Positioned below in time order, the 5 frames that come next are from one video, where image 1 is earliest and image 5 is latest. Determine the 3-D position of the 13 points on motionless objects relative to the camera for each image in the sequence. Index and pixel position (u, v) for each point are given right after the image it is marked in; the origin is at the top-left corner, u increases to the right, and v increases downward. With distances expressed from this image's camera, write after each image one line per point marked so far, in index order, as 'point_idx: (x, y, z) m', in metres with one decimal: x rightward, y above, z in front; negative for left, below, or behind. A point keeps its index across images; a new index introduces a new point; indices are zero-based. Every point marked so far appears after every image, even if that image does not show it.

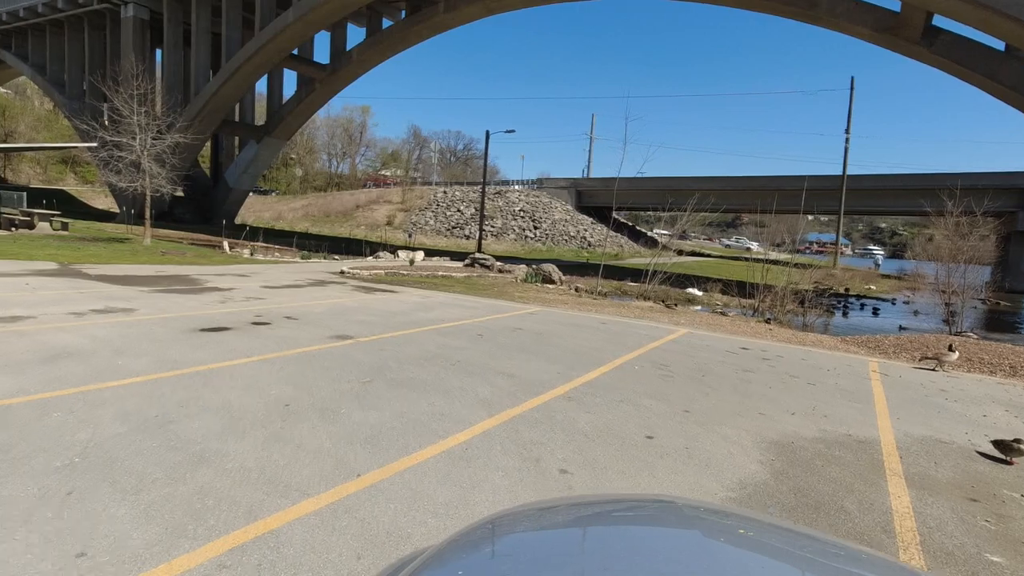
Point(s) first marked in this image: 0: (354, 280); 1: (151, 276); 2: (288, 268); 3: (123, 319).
0: (-4.7, +0.2, +16.9) m
1: (-8.9, +0.3, +14.1) m
2: (-7.1, +0.6, +18.4) m
3: (-5.9, -0.5, +8.6) m
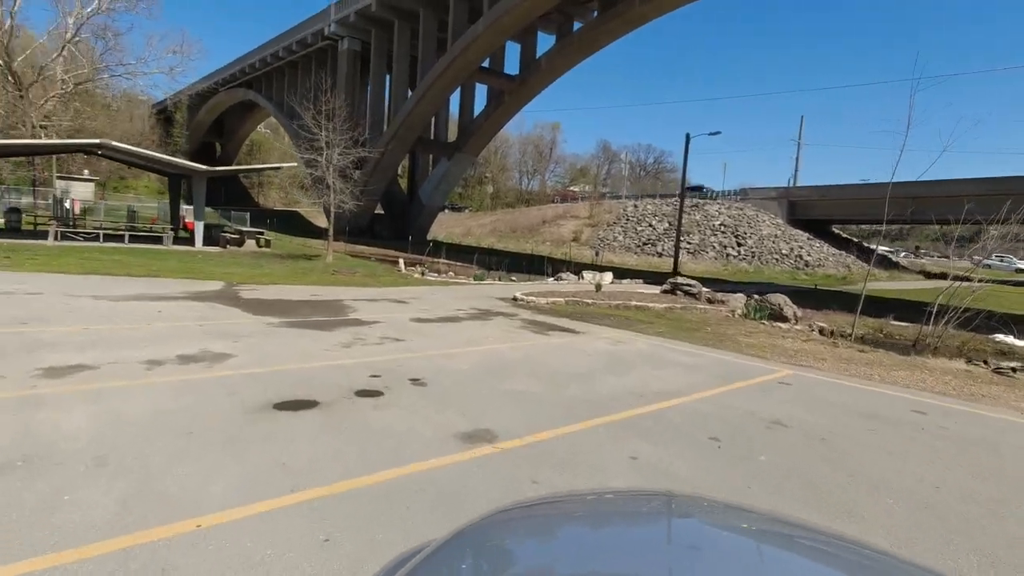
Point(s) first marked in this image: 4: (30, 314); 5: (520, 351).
0: (+0.3, -0.6, +13.7) m
1: (-4.6, -0.3, +12.4) m
2: (-1.5, -0.2, +15.9) m
3: (-3.5, -1.0, +6.2) m
4: (-7.5, -0.4, +8.9) m
5: (+0.1, -1.0, +8.9) m
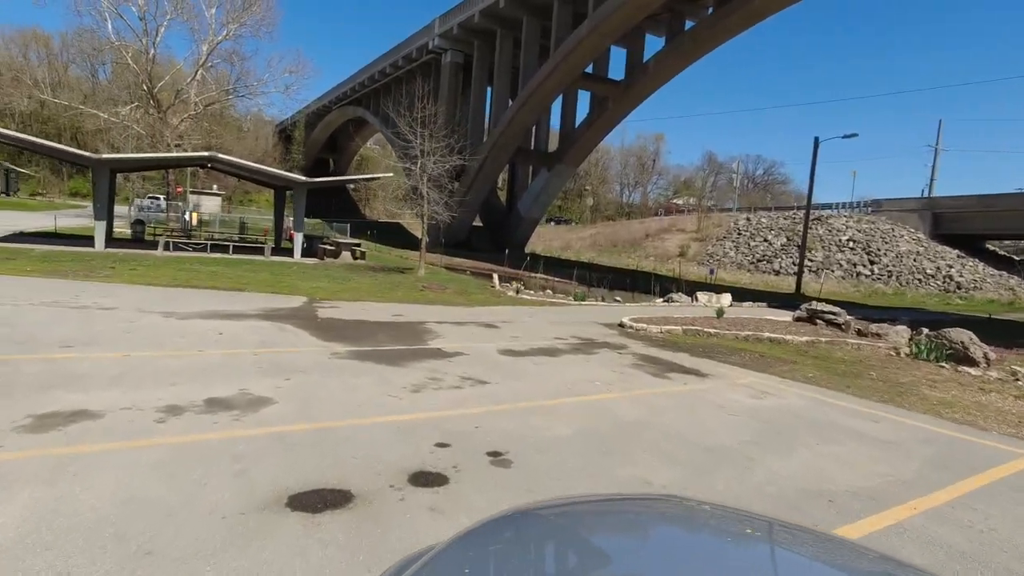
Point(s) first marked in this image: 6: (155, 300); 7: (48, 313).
0: (+2.4, -1.1, +11.5) m
1: (-2.6, -0.7, +11.0) m
2: (+1.0, -0.7, +14.0) m
3: (-2.5, -1.2, +4.7) m
4: (-6.0, -0.6, +8.1) m
5: (+1.5, -1.4, +6.8) m
6: (-7.0, -0.2, +11.4) m
7: (-7.6, -0.4, +9.5) m
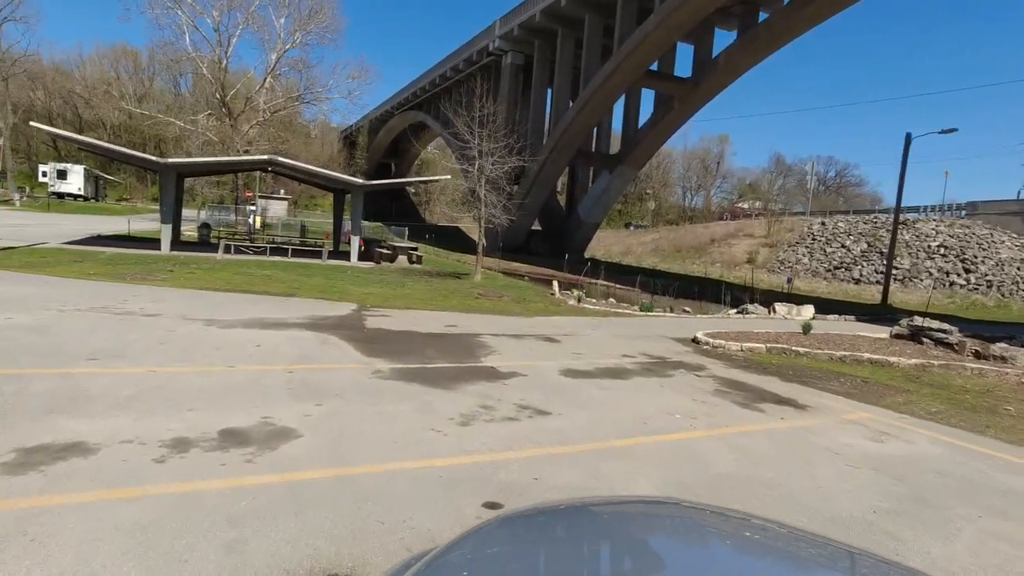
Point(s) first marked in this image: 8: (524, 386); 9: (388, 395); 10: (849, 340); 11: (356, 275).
0: (+3.5, -1.3, +10.1) m
1: (-1.5, -0.9, +10.1) m
2: (+2.4, -0.9, +12.8) m
3: (-2.1, -1.3, +3.9) m
4: (-5.2, -0.7, +7.6) m
5: (+2.1, -1.6, +5.6) m
6: (-5.9, -0.3, +10.9) m
7: (-6.7, -0.5, +9.2) m
8: (+0.2, -1.2, +7.4) m
9: (-1.4, -1.2, +6.5) m
10: (+7.9, -1.2, +13.5) m
11: (-5.2, +0.4, +19.1) m
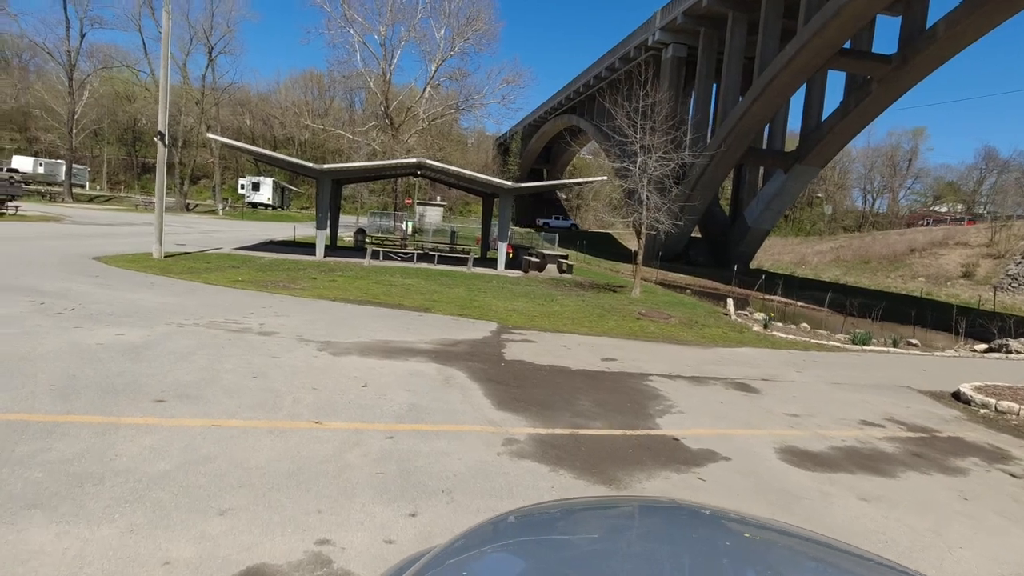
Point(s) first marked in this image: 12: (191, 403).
0: (+5.7, -1.8, +6.5) m
1: (+0.9, -1.2, +7.7) m
2: (+5.3, -1.4, +9.3) m
3: (-1.3, -1.6, +1.8) m
4: (-3.3, -1.0, +6.2) m
5: (+3.2, -1.9, +2.4) m
6: (-3.1, -0.6, +9.6) m
7: (-4.4, -0.7, +8.1) m
8: (+1.8, -1.6, +4.7) m
9: (+0.1, -1.5, +4.2) m
10: (+10.8, -1.8, +8.6) m
11: (-0.4, 0.0, +17.4) m
12: (-3.0, -1.1, +5.3) m
